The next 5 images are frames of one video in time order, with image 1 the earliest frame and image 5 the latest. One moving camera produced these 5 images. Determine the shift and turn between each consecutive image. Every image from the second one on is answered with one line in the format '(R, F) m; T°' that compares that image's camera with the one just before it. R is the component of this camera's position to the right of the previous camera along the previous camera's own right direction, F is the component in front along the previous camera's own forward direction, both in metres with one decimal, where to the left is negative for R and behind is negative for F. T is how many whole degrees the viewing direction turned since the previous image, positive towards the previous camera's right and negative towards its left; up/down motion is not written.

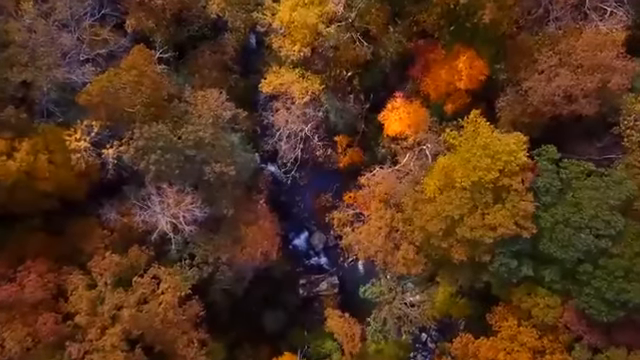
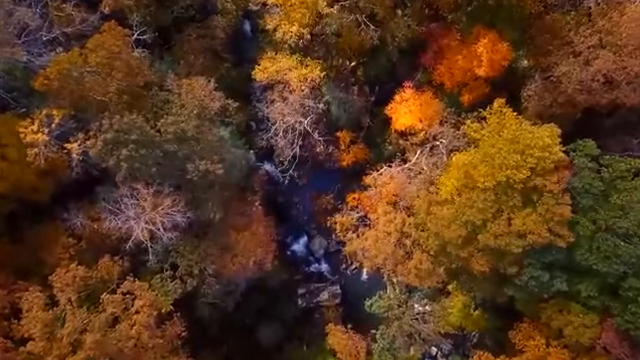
(0.0, +2.5) m; 0°
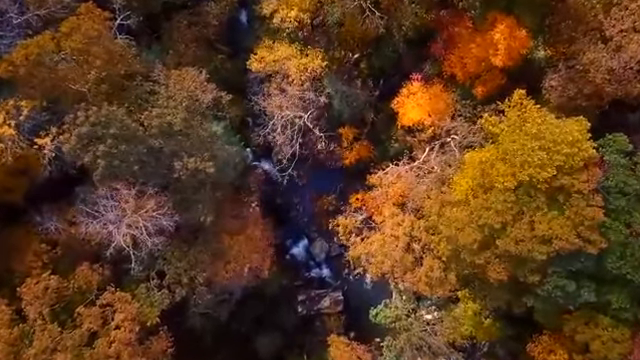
(0.0, +1.5) m; 0°
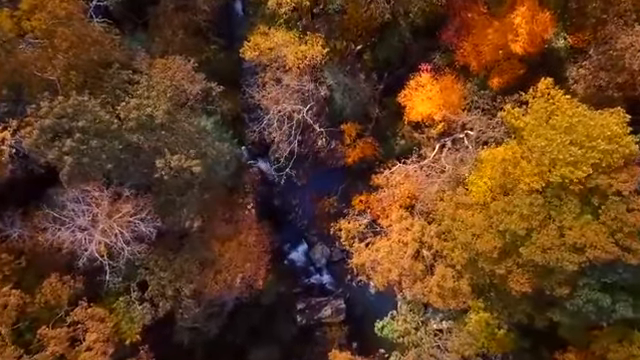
(0.0, +1.7) m; 0°
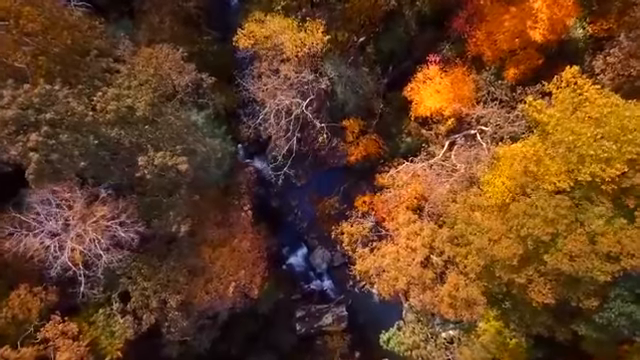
(0.0, +1.3) m; 0°
